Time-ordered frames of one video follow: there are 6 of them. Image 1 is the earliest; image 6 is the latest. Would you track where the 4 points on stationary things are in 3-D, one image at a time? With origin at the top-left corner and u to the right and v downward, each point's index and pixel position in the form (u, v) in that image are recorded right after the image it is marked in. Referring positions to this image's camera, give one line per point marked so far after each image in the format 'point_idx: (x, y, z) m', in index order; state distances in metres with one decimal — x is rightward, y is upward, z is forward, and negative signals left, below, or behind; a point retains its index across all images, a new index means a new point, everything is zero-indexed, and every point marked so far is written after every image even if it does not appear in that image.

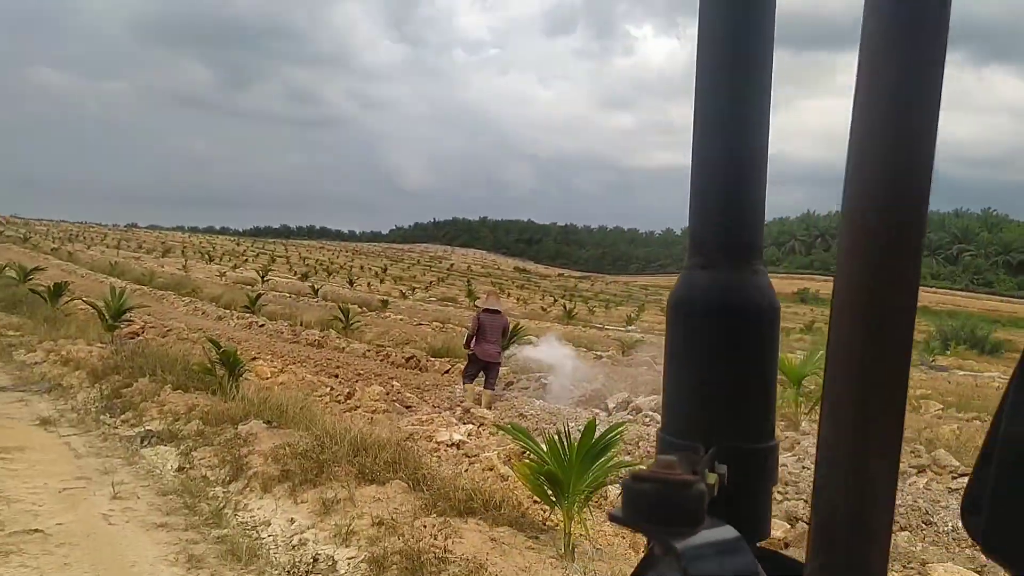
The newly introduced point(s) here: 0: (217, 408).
0: (-2.8, -1.1, +7.3) m
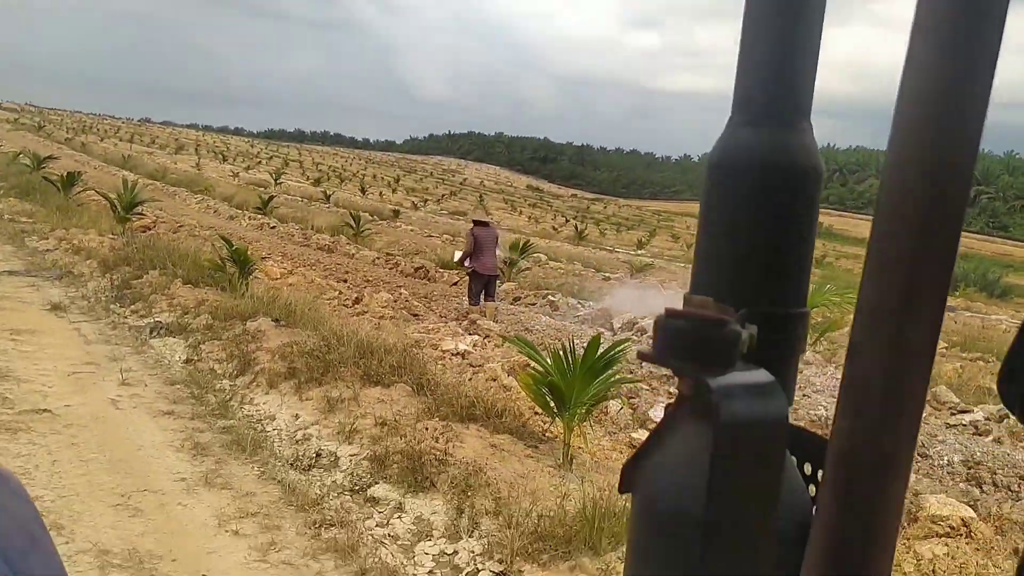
0: (-2.7, -0.1, +7.3) m
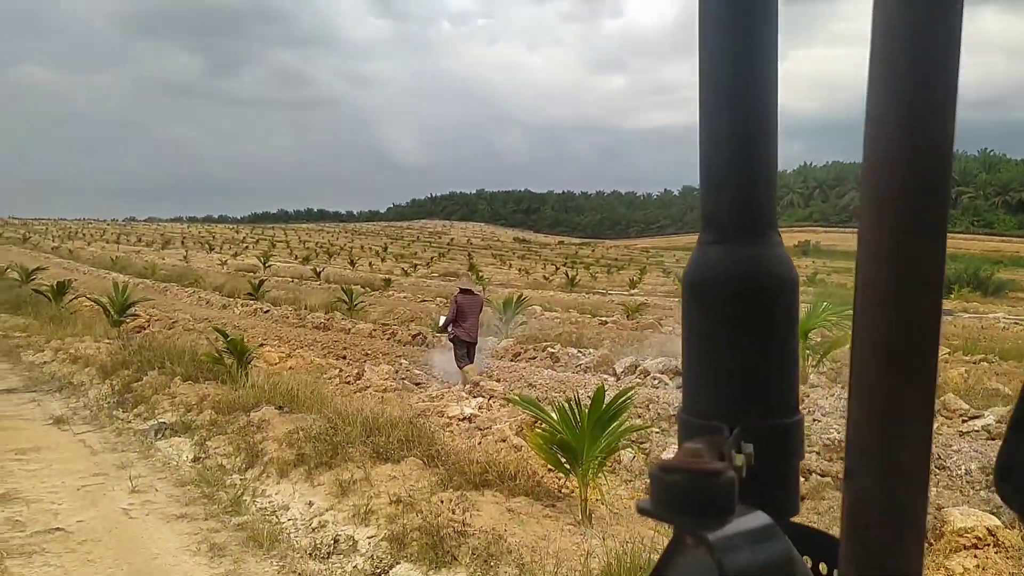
0: (-2.7, -1.0, +7.3) m
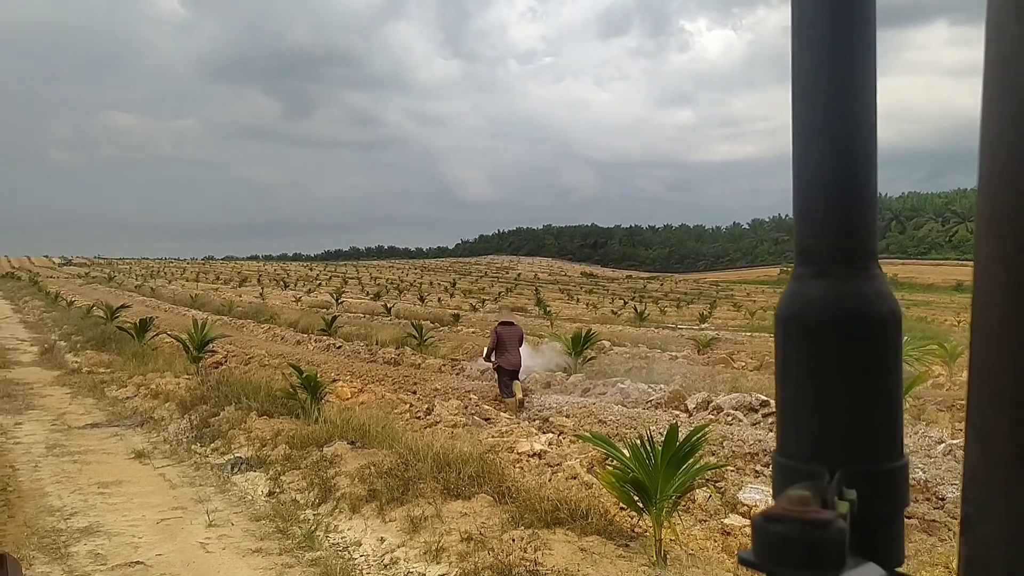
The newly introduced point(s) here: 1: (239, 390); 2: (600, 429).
0: (-2.0, -1.4, +7.5) m
1: (-3.4, -1.3, +9.6) m
2: (+0.9, -1.5, +8.1) m
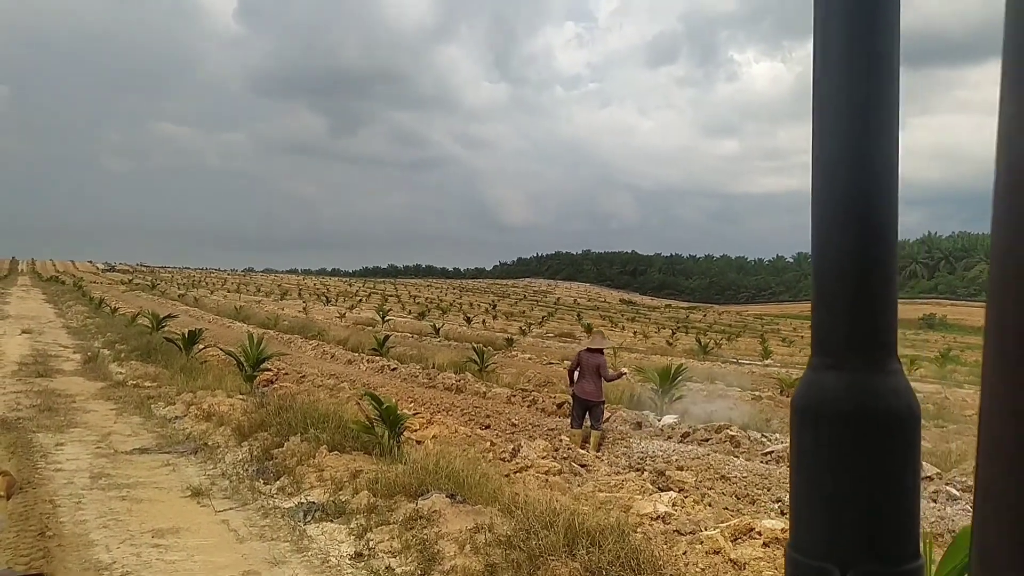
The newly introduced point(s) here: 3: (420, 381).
0: (-1.0, -1.5, +6.4) m
1: (-2.3, -1.4, +8.5) m
2: (+1.9, -1.8, +6.9) m
3: (-1.7, -1.8, +14.8) m
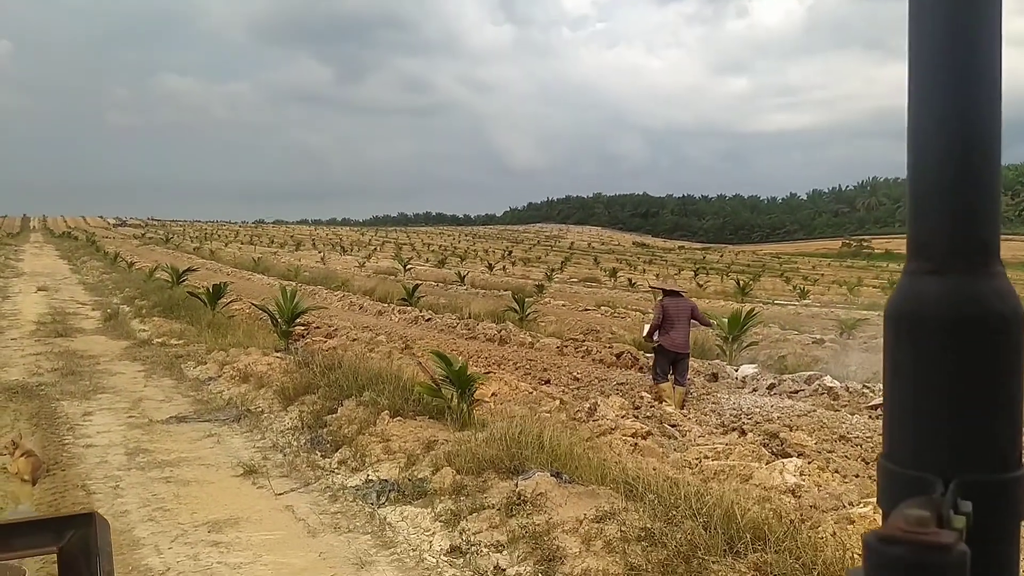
0: (-0.3, -1.1, +5.5) m
1: (-1.6, -0.9, +7.7) m
2: (+2.6, -1.3, +6.0) m
3: (-0.9, -0.8, +13.9) m
